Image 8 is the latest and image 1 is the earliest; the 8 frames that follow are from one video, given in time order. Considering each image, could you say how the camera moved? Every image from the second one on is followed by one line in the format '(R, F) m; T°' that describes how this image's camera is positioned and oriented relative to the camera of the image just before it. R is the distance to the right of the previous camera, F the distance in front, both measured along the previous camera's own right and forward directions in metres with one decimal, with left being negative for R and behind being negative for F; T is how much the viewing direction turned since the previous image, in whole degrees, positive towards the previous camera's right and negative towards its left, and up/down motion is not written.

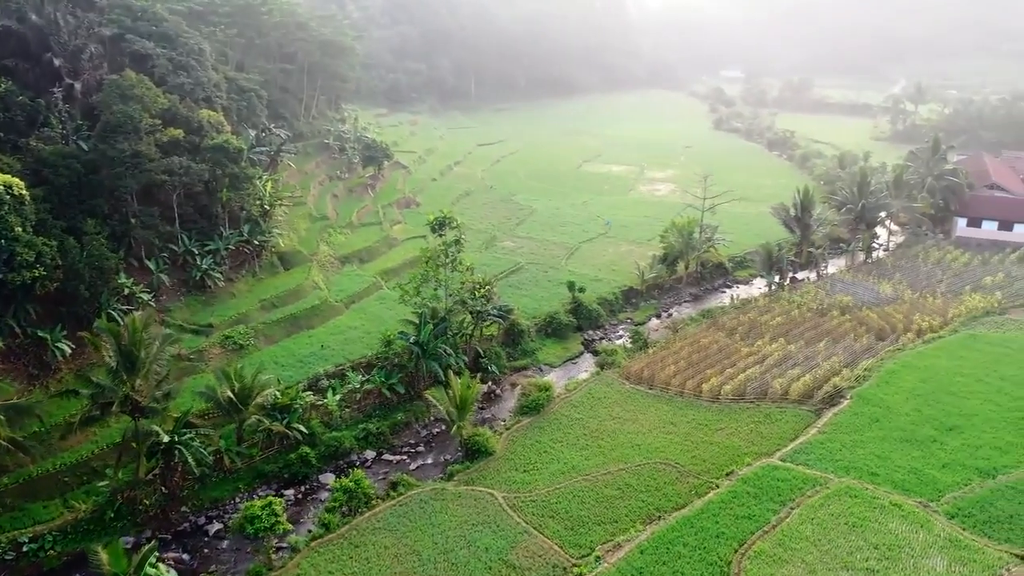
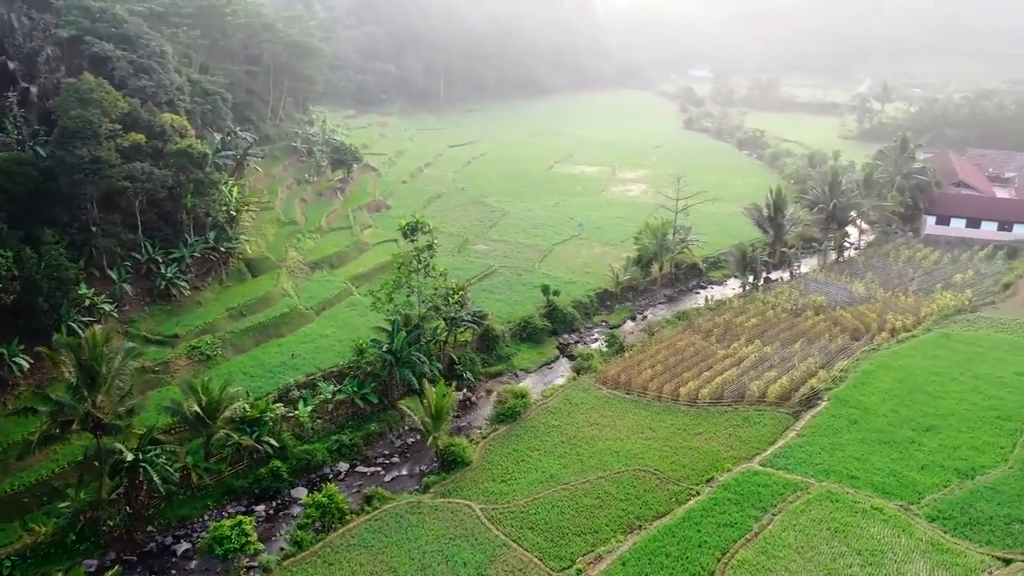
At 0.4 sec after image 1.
(0.0, +0.4) m; +2°
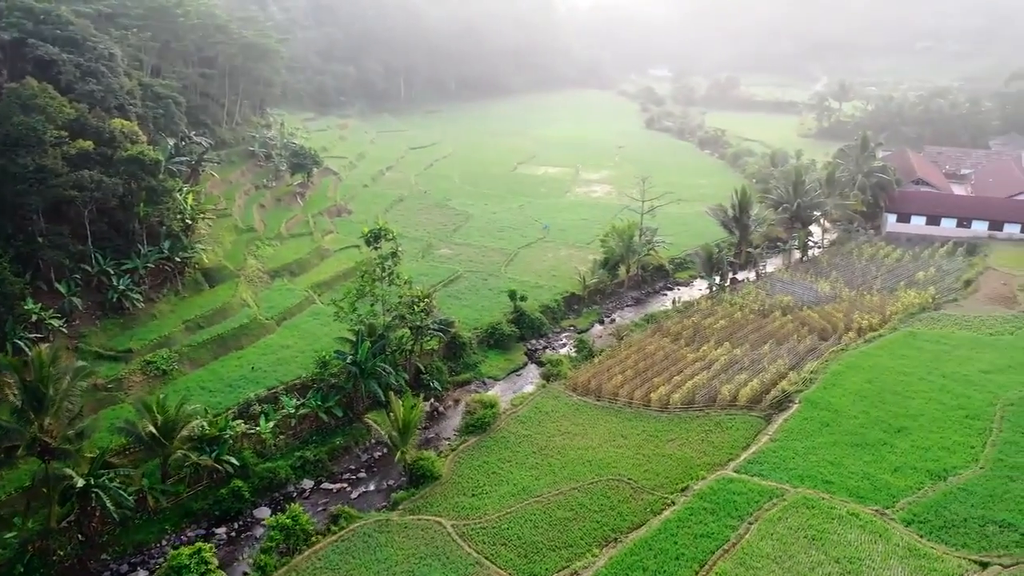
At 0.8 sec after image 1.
(0.0, +0.5) m; +3°
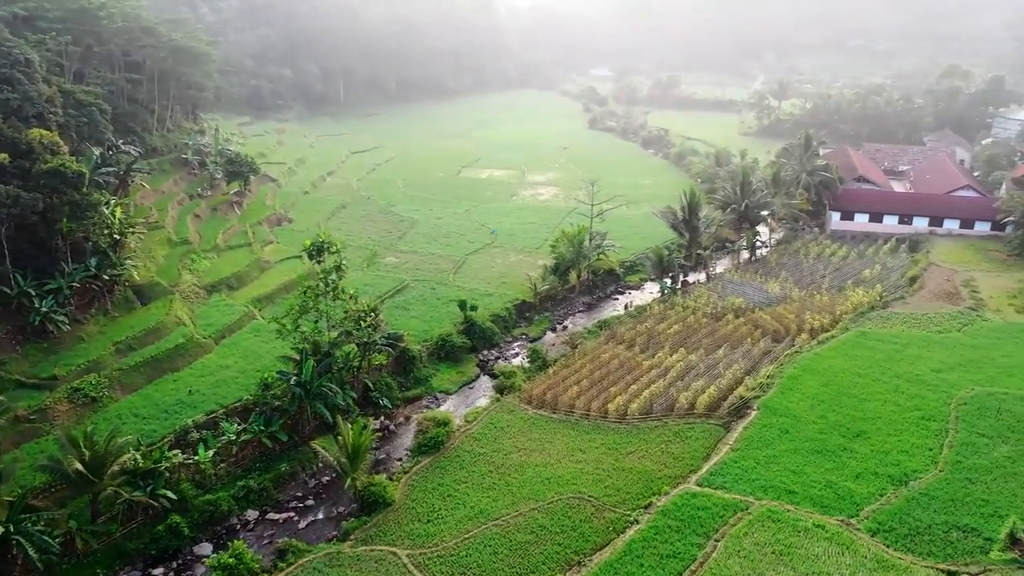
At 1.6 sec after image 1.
(0.0, +0.8) m; +4°
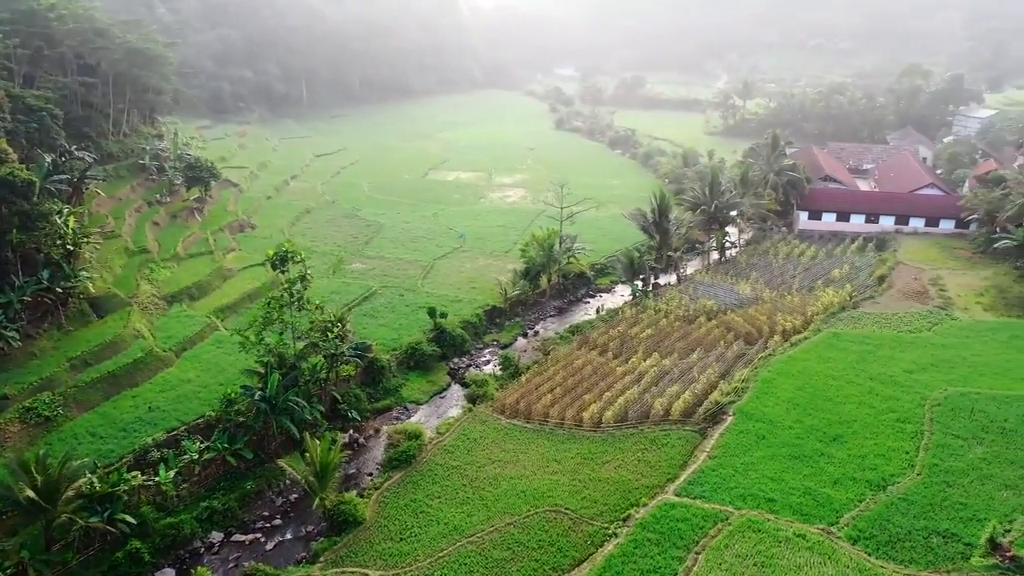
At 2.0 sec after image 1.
(0.0, +0.5) m; +3°
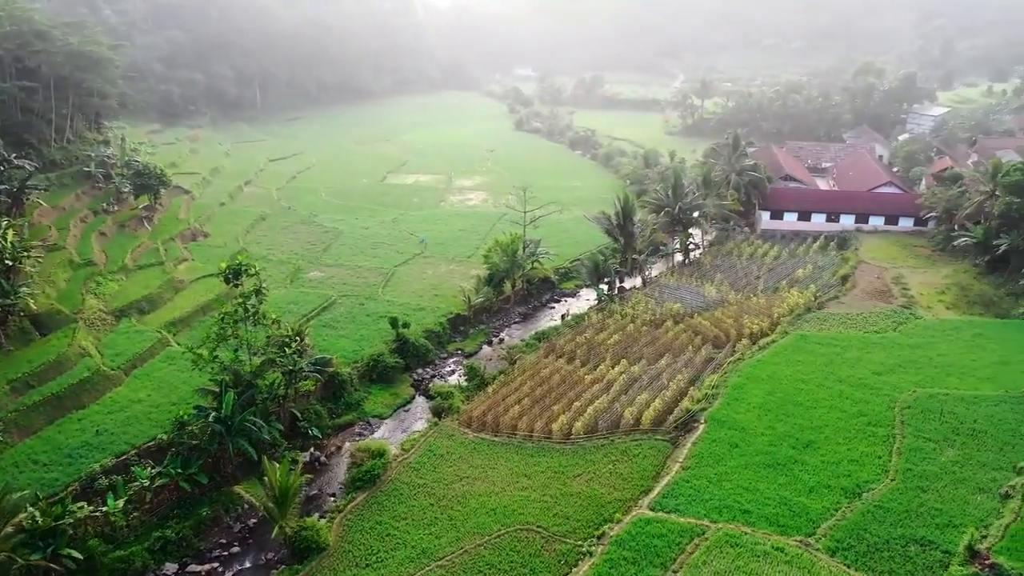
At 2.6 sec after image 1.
(0.0, +0.6) m; +3°
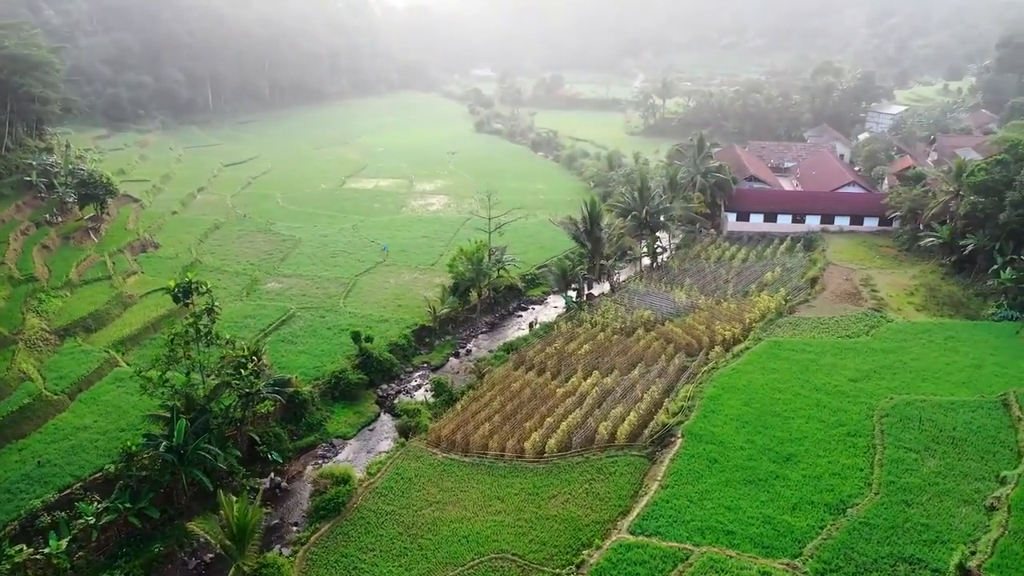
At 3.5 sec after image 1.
(-0.1, +0.8) m; +3°
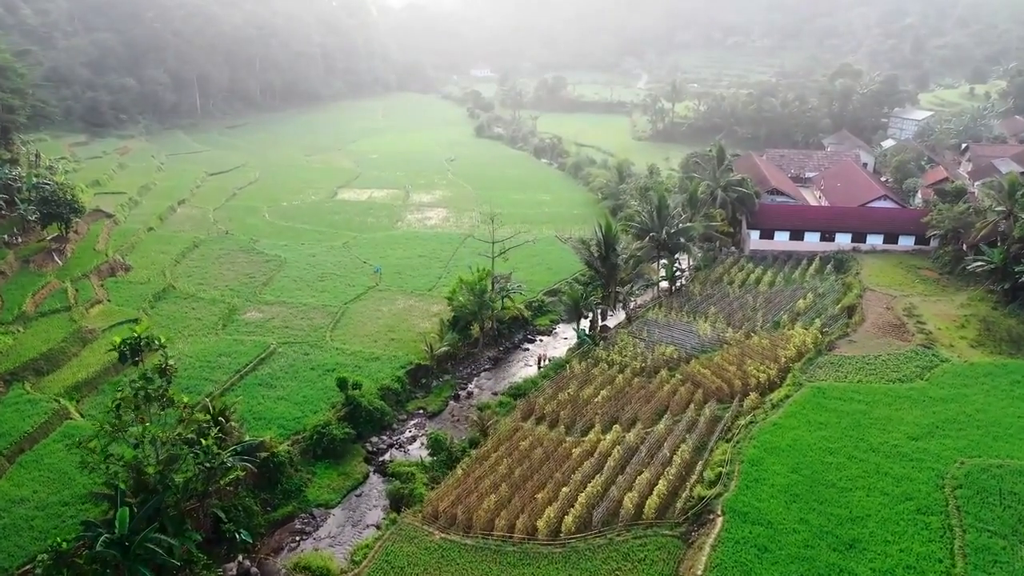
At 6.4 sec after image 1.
(-0.3, +2.9) m; 0°
